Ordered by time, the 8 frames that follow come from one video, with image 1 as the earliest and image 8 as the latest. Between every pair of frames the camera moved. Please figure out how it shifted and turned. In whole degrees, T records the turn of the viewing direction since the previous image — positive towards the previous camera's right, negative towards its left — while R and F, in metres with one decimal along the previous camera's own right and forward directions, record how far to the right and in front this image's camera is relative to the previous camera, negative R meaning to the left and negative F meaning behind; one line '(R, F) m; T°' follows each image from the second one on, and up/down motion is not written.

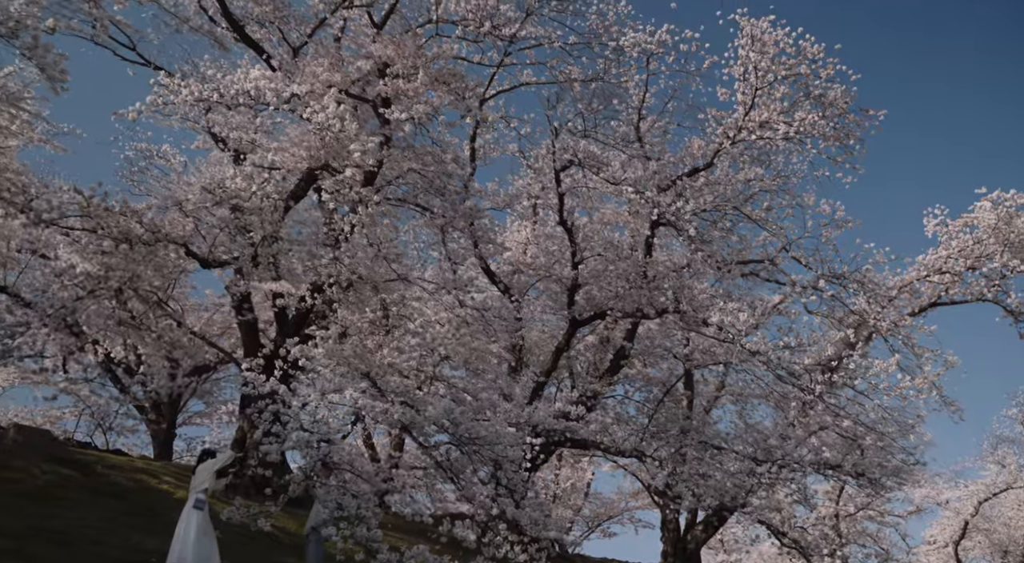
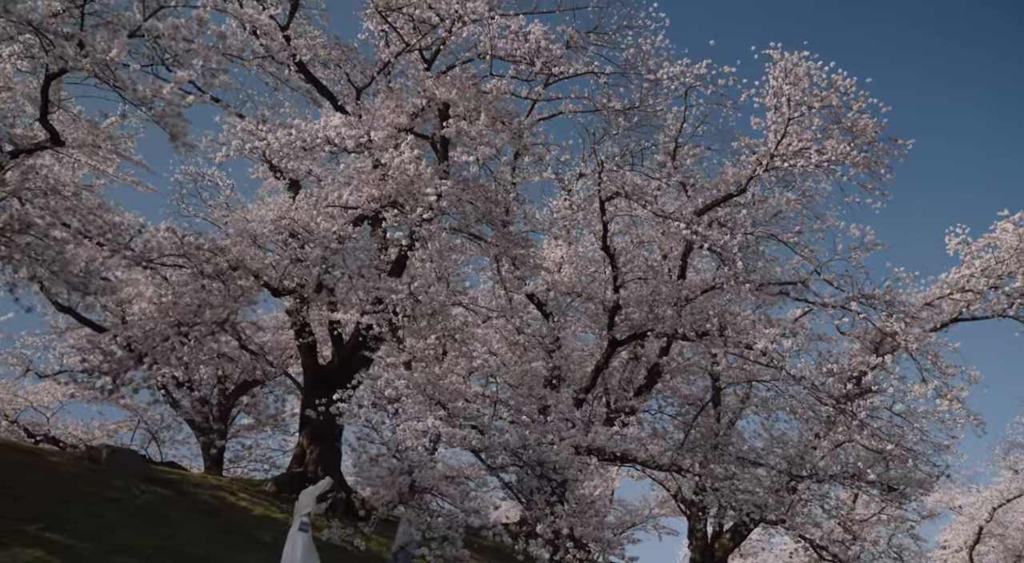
(-0.6, -0.8) m; 0°
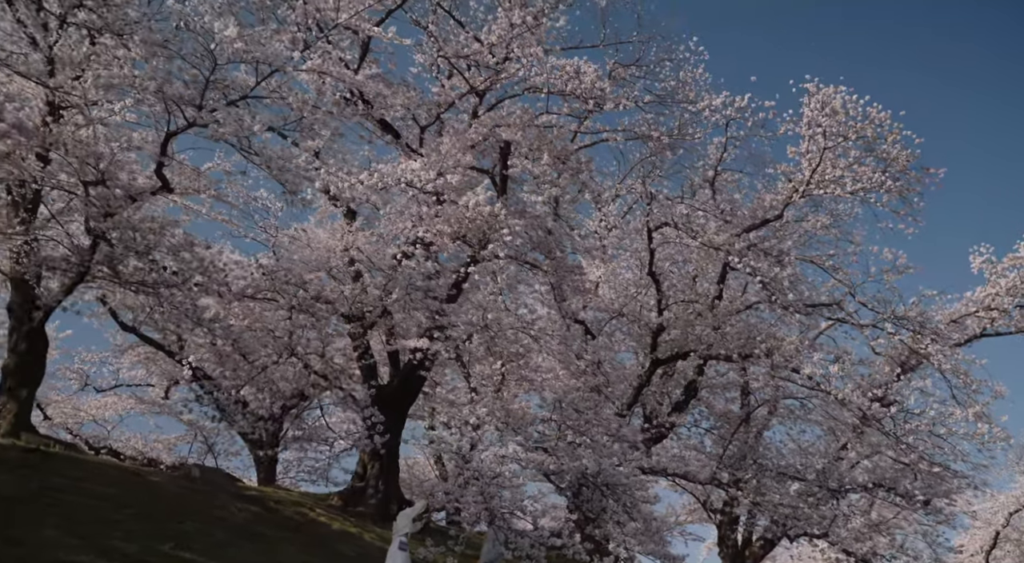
(-0.7, -0.9) m; -1°
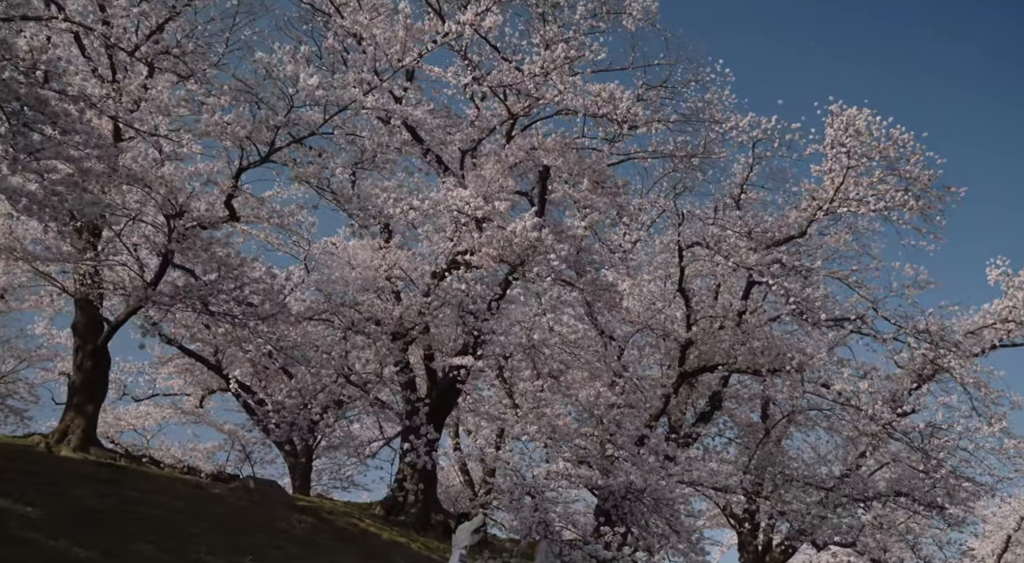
(-0.5, -0.6) m; 0°
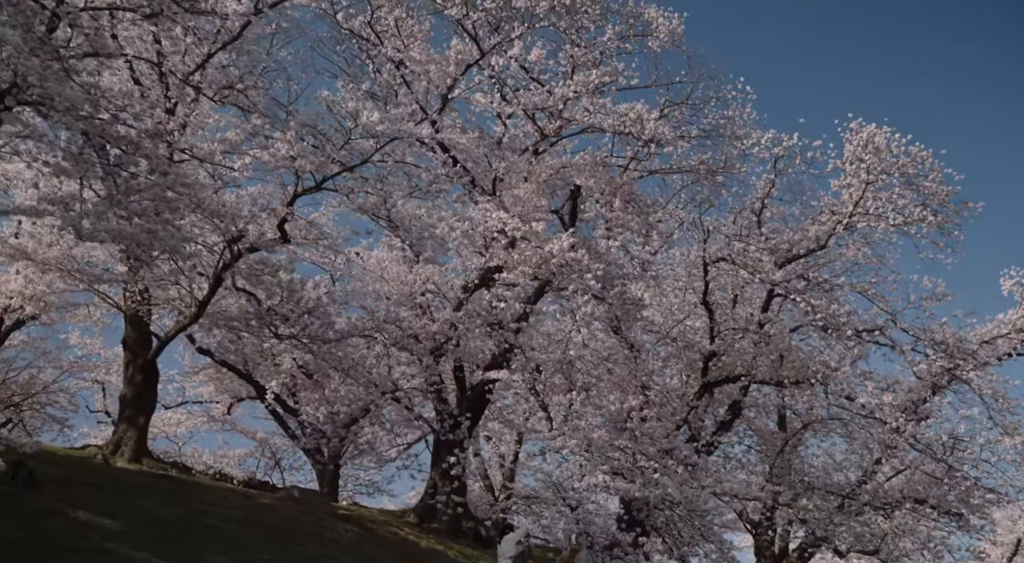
(-0.4, -0.5) m; 0°
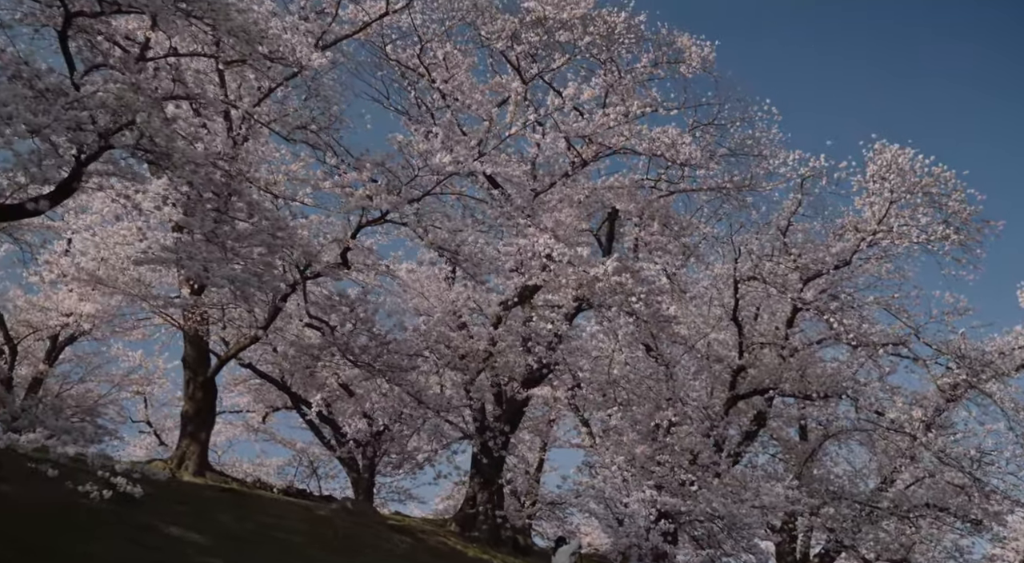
(-0.5, -0.7) m; 0°
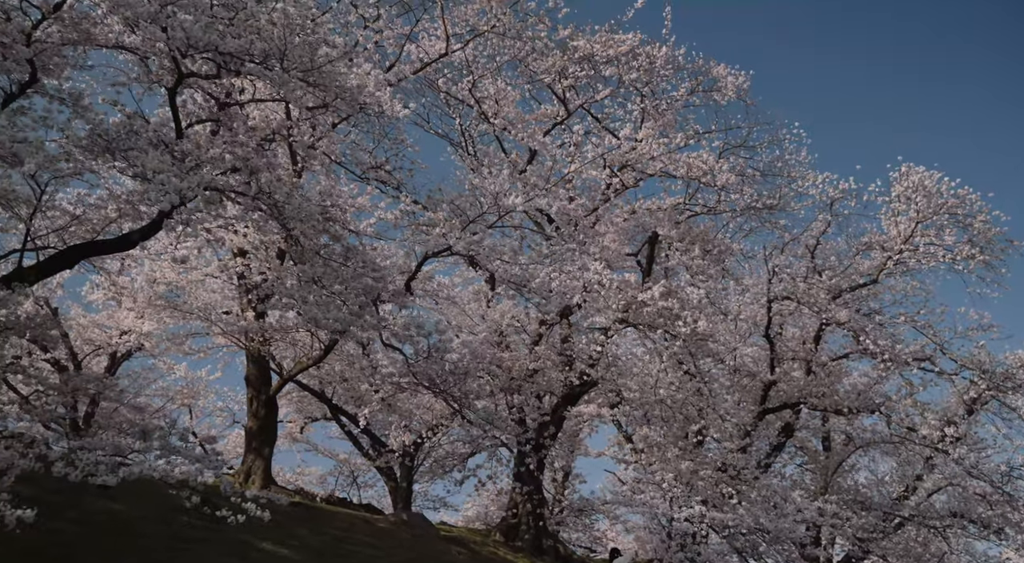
(-0.6, -0.8) m; -1°
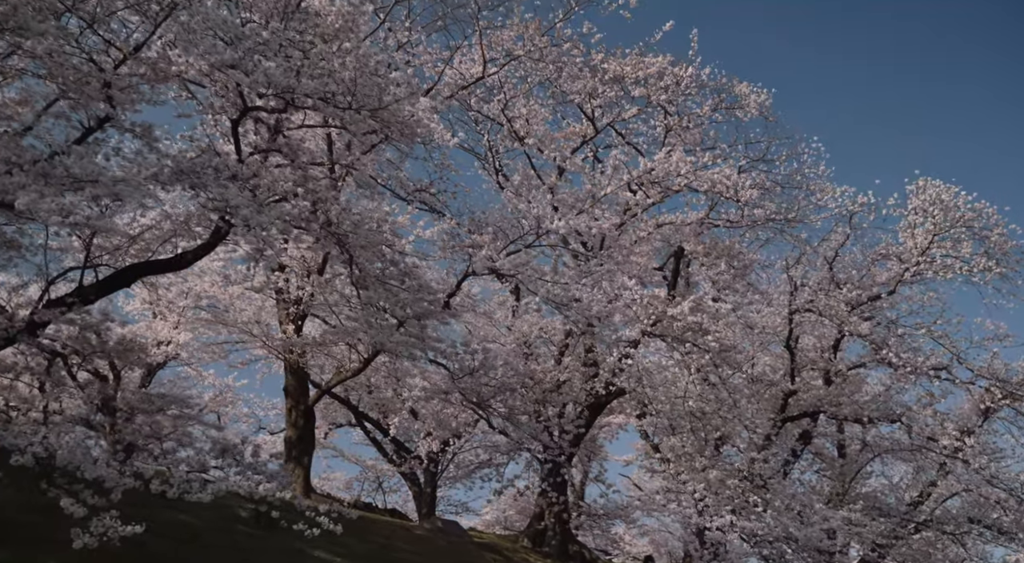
(-0.4, -0.5) m; 0°
